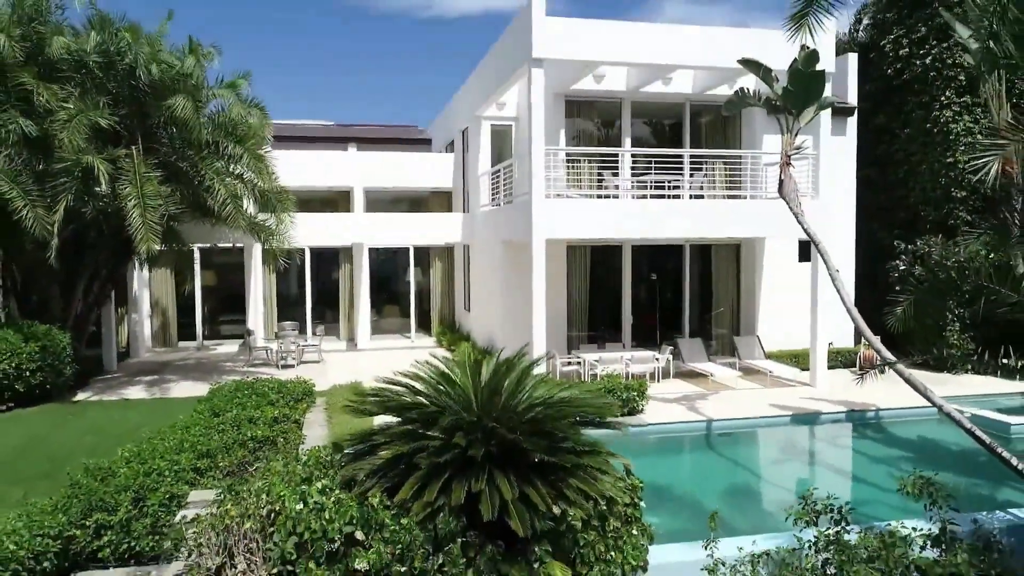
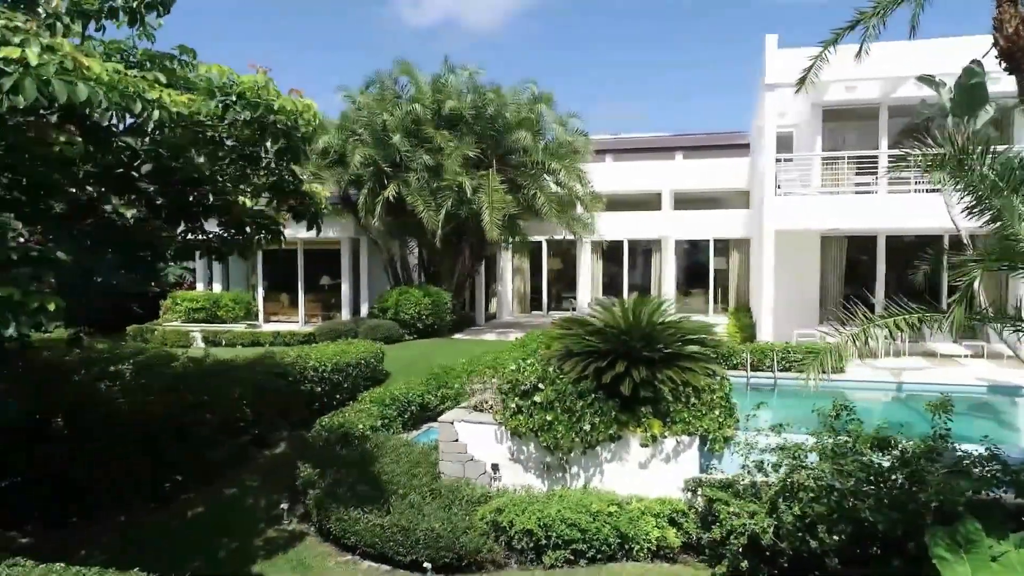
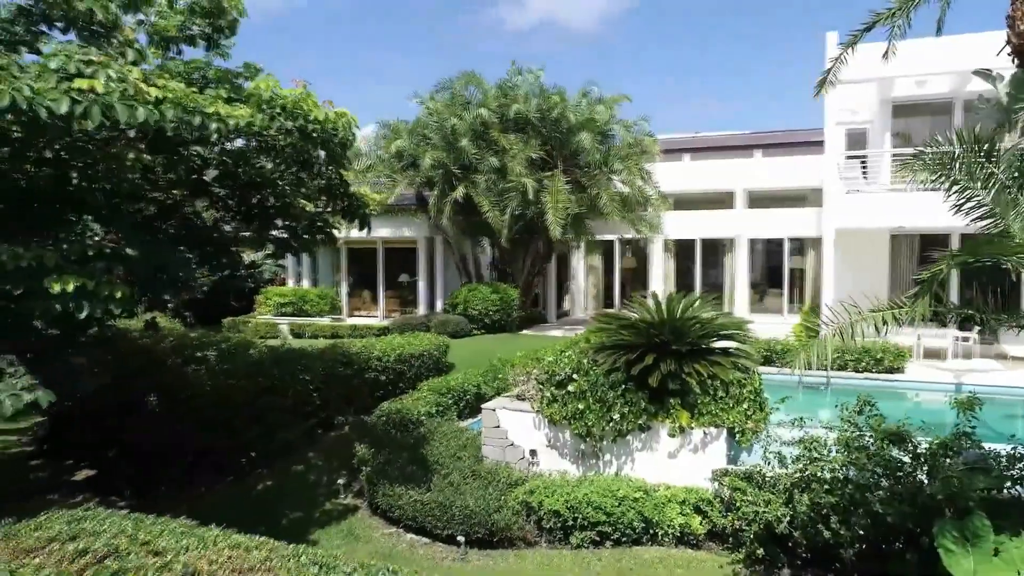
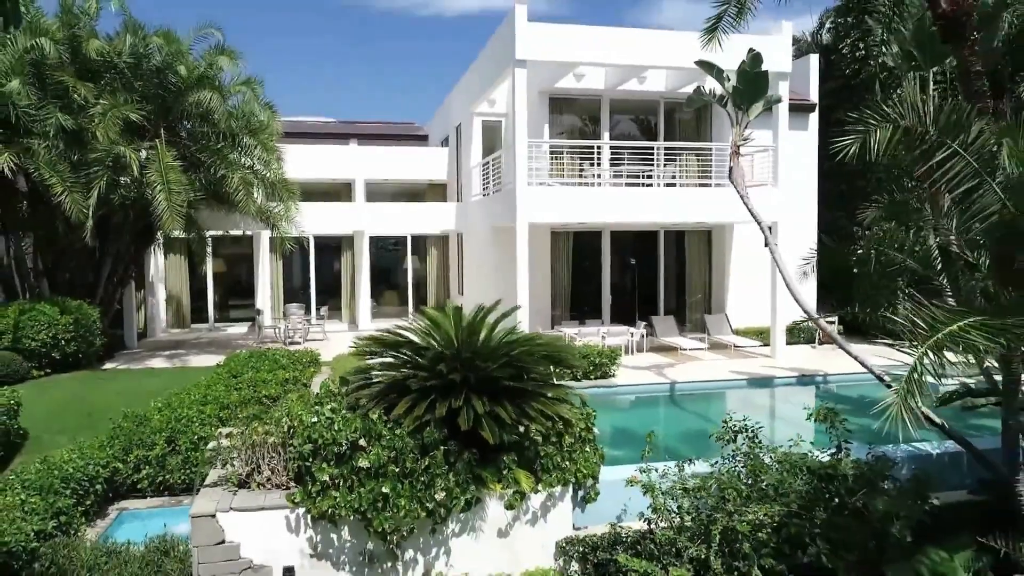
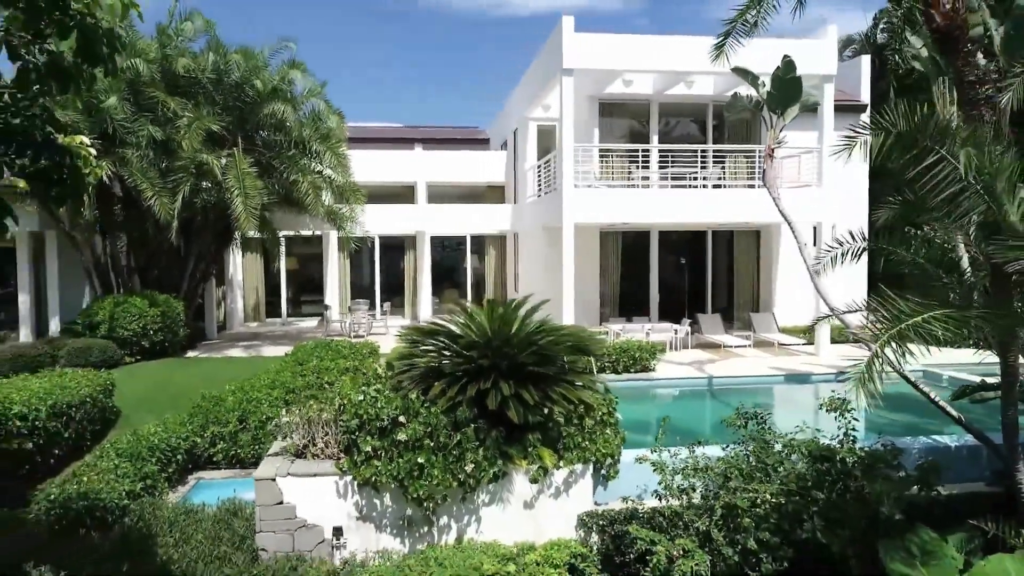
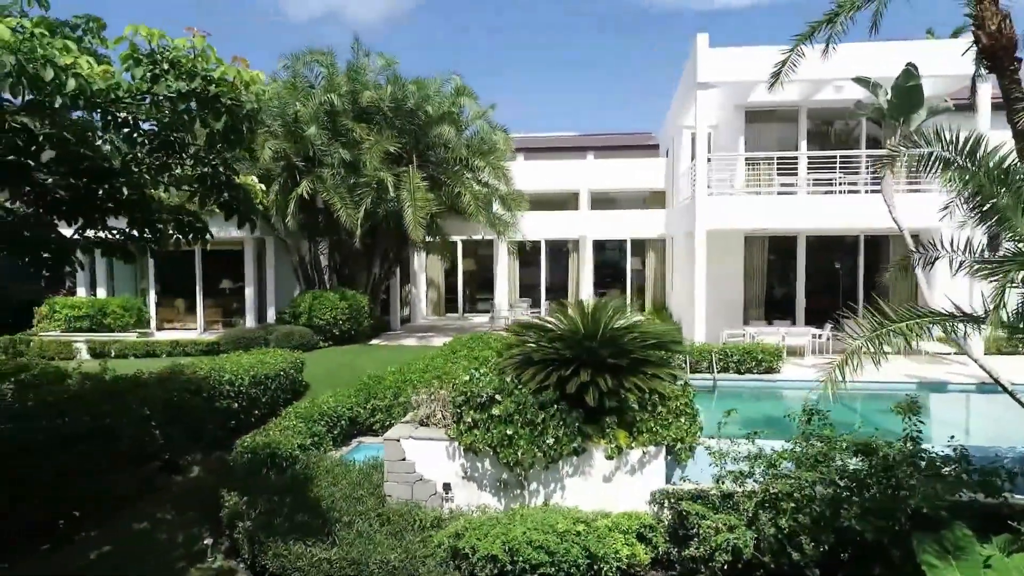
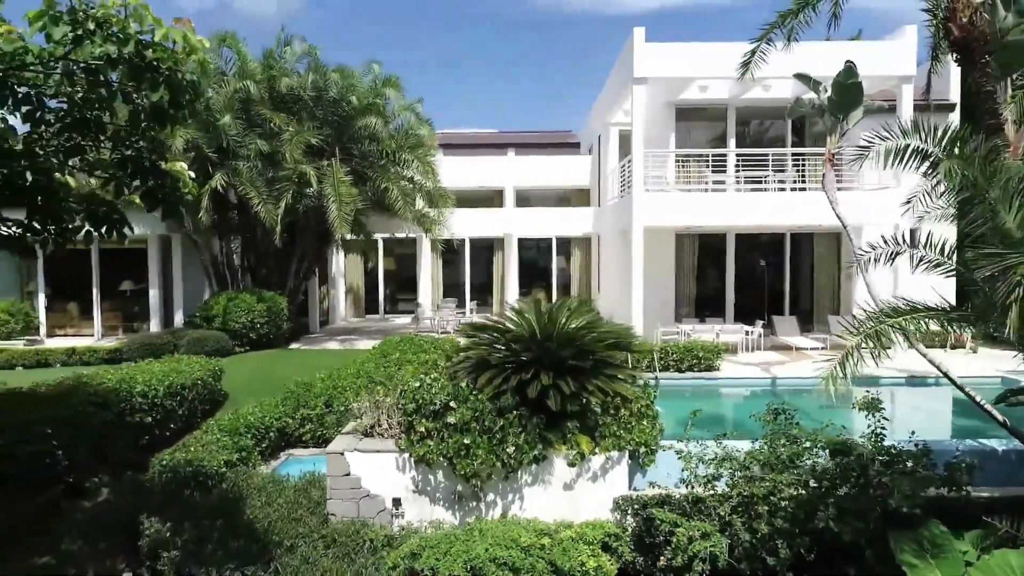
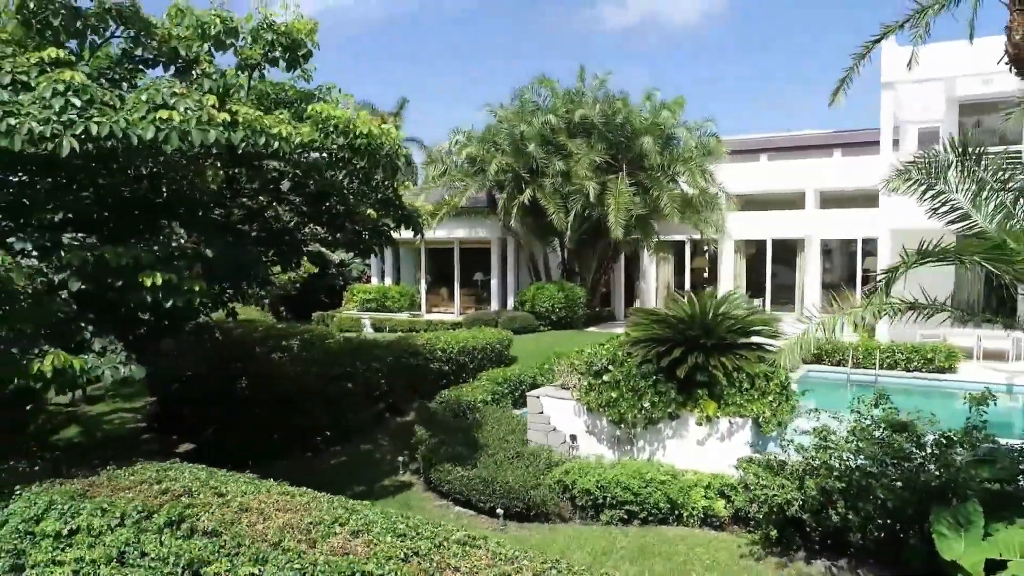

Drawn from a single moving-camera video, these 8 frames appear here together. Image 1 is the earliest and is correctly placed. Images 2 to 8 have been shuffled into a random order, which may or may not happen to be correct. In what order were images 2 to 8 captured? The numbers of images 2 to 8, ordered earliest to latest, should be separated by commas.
4, 5, 7, 6, 2, 3, 8
